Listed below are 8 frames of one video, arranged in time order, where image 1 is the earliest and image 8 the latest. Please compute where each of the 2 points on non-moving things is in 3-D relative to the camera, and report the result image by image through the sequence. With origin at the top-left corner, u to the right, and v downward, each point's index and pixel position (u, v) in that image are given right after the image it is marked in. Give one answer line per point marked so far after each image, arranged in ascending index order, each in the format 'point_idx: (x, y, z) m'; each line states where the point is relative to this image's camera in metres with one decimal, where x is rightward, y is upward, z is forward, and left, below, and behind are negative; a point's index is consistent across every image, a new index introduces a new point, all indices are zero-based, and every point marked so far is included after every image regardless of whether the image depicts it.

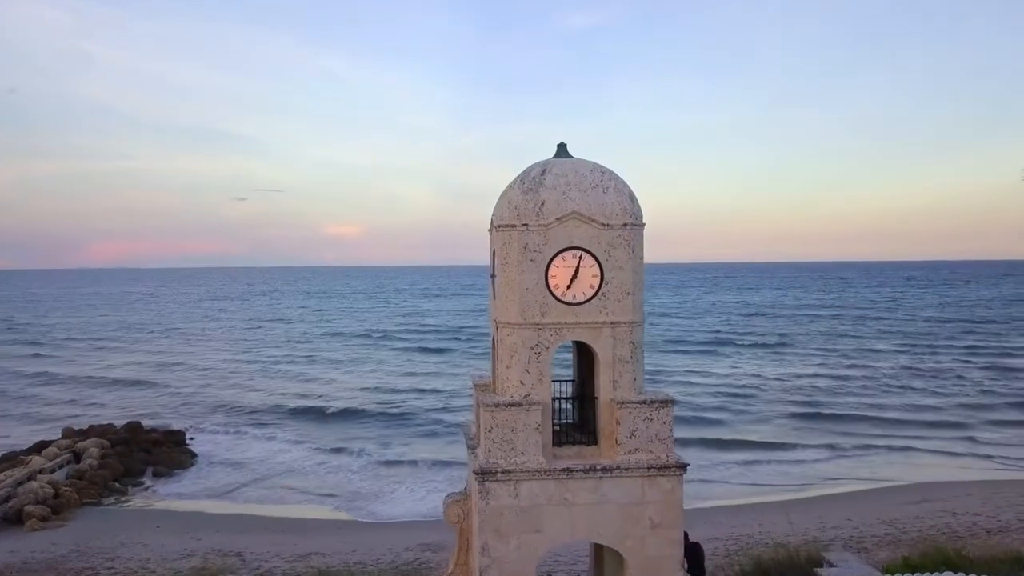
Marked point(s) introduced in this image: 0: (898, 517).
0: (+7.7, -4.6, +15.6) m
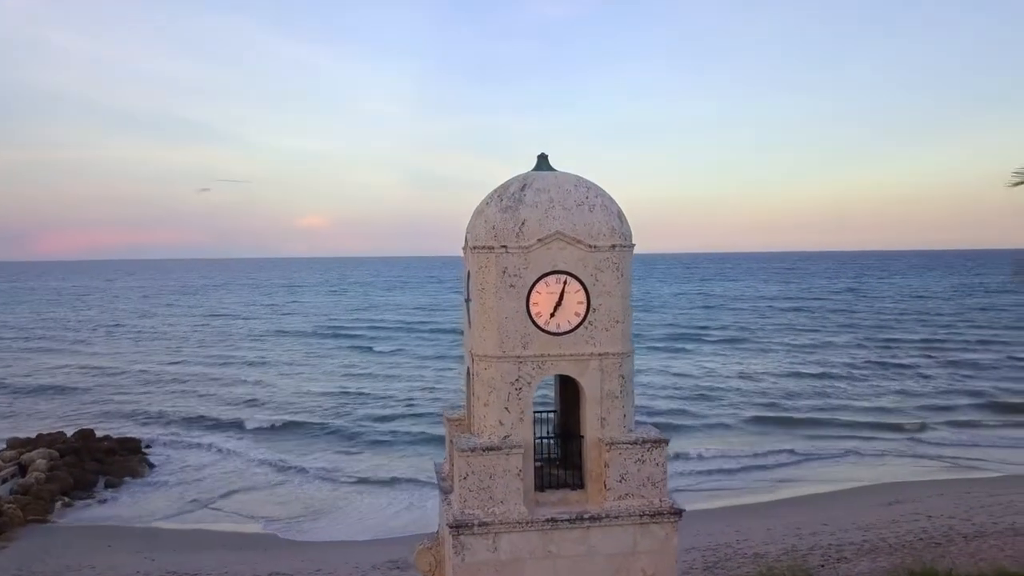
0: (+7.1, -4.6, +15.4) m
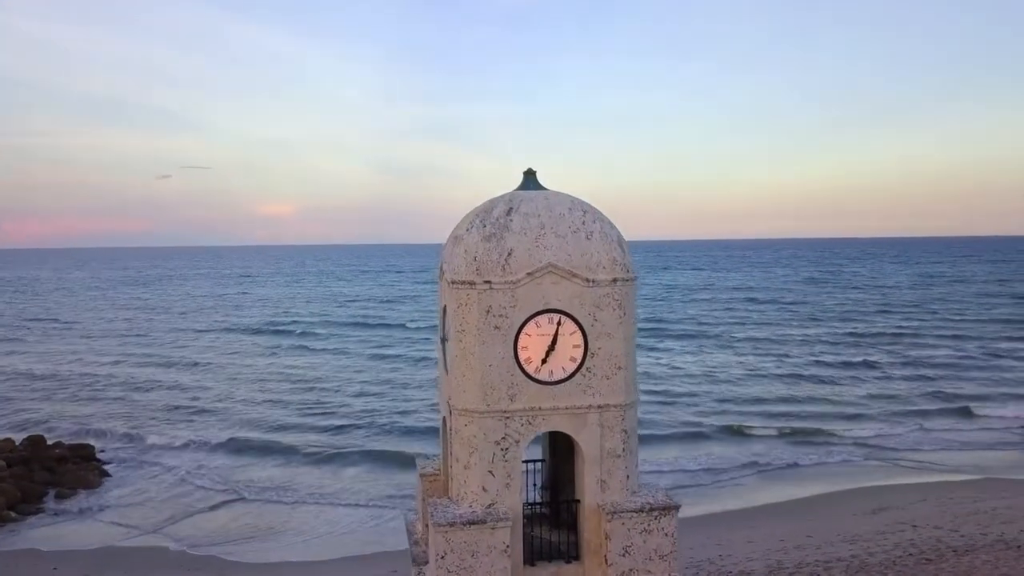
0: (+6.6, -4.7, +15.0) m
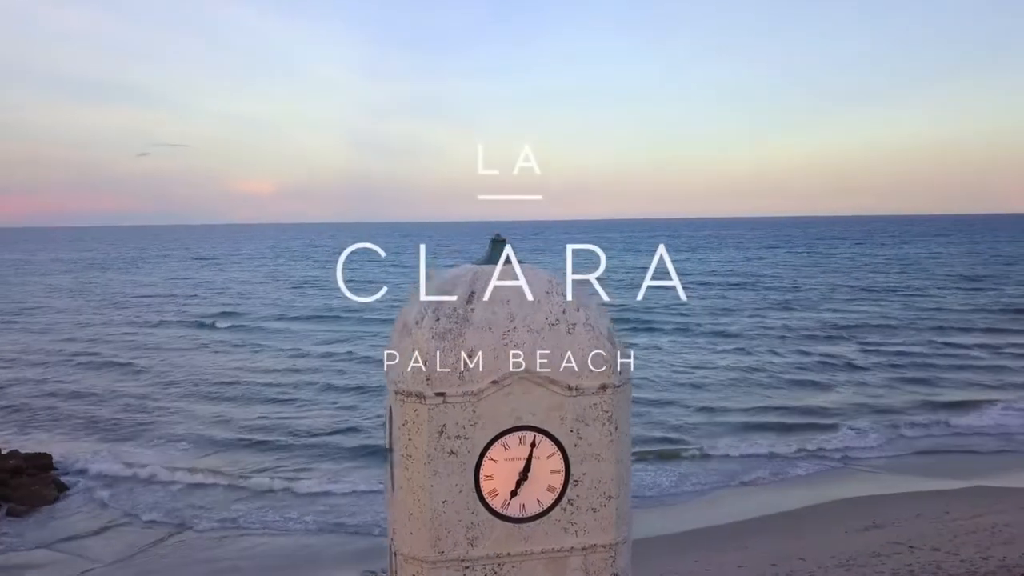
0: (+6.2, -4.9, +14.3) m
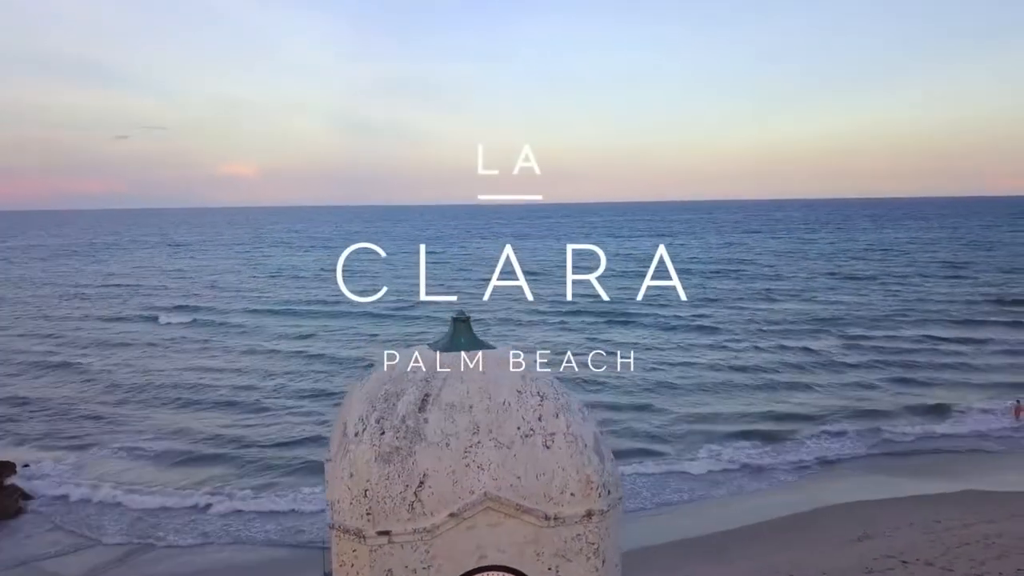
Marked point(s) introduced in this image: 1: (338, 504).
0: (+5.9, -5.0, +13.8) m
1: (-0.7, -0.8, +3.0) m
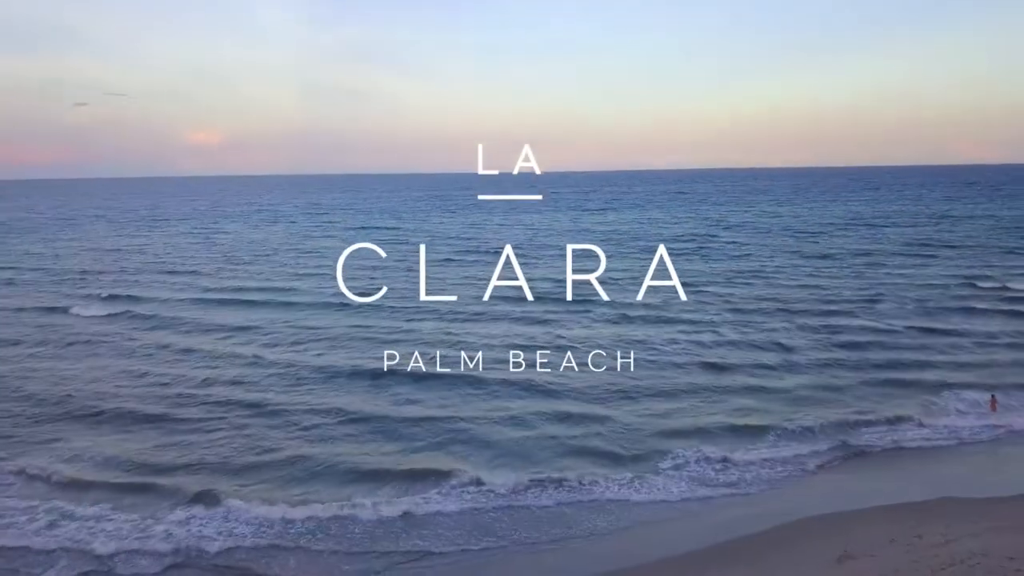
0: (+5.3, -5.2, +13.1) m
1: (-0.9, -1.4, +1.9) m
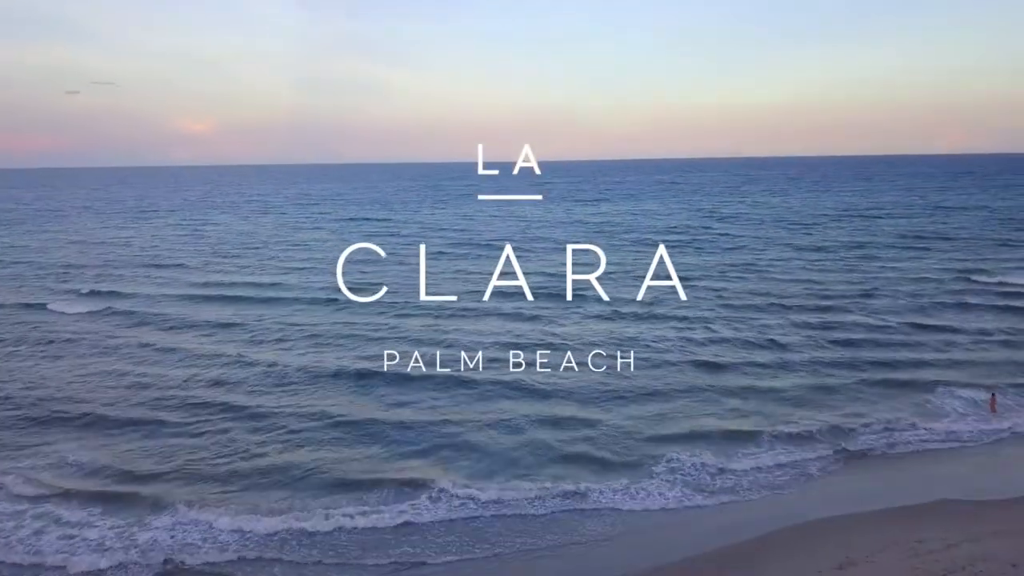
0: (+6.3, -5.4, +14.7) m
1: (-1.0, -1.4, +4.2) m
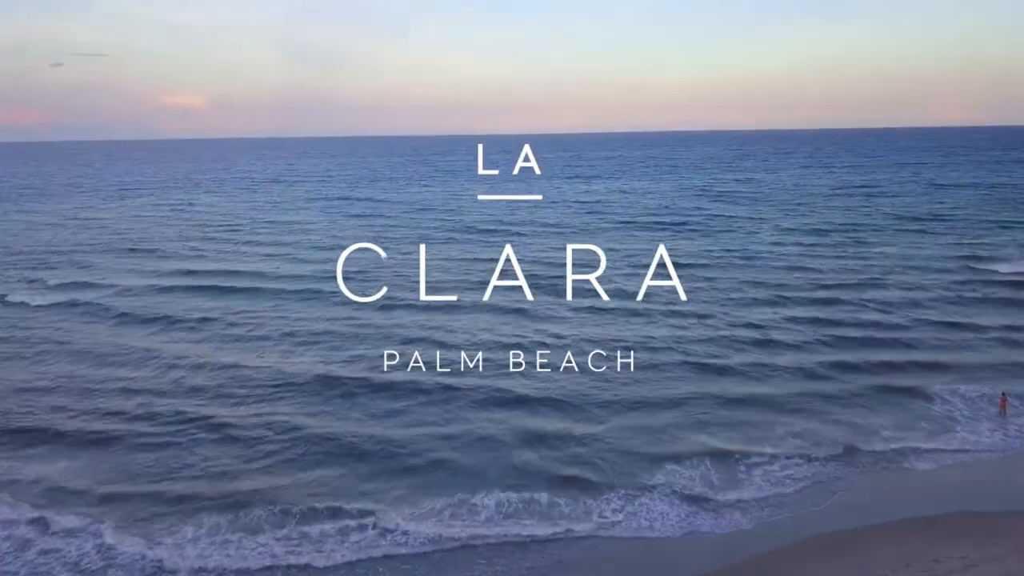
0: (+6.2, -5.7, +13.6) m
1: (-0.9, -2.0, +2.9) m
